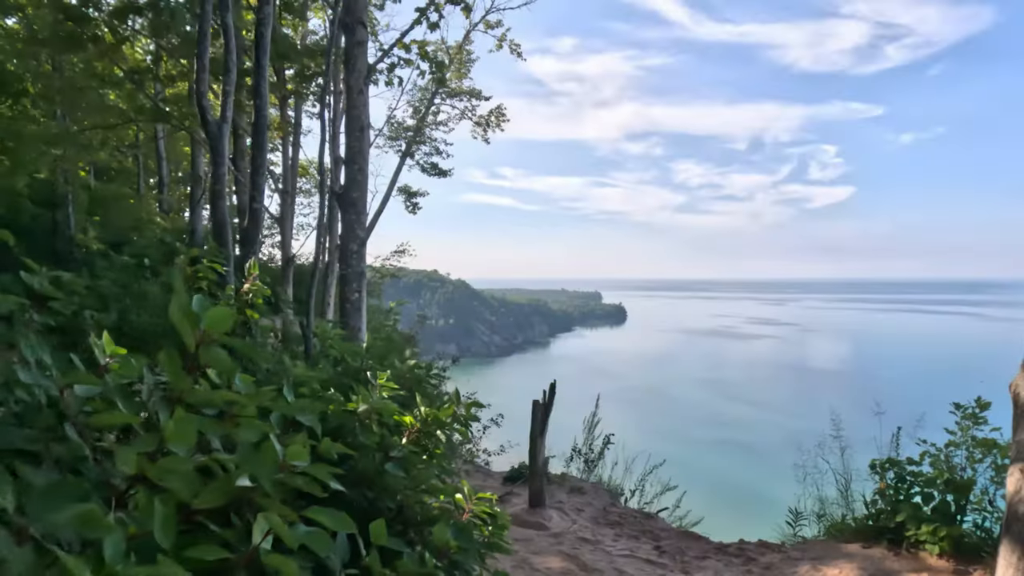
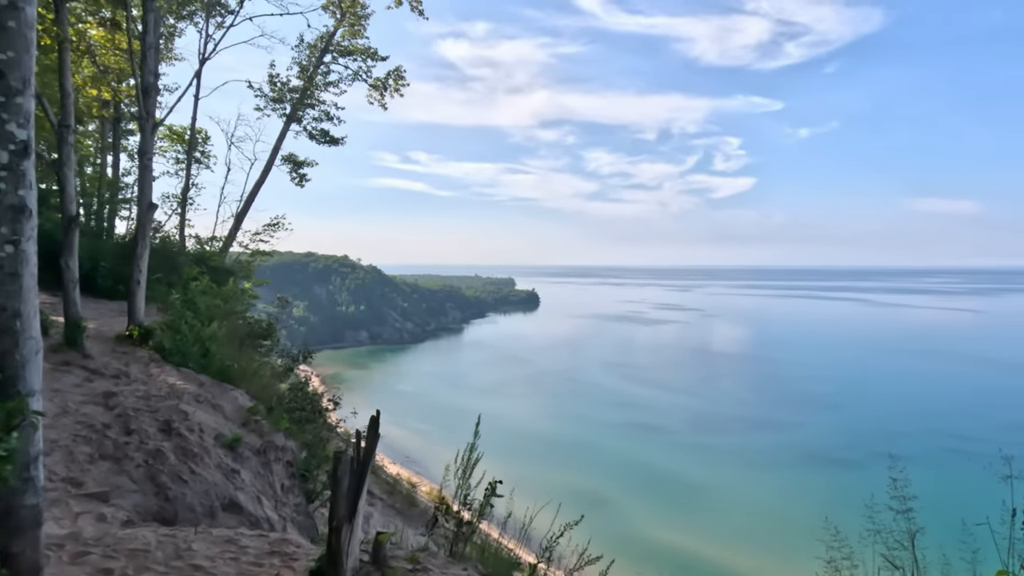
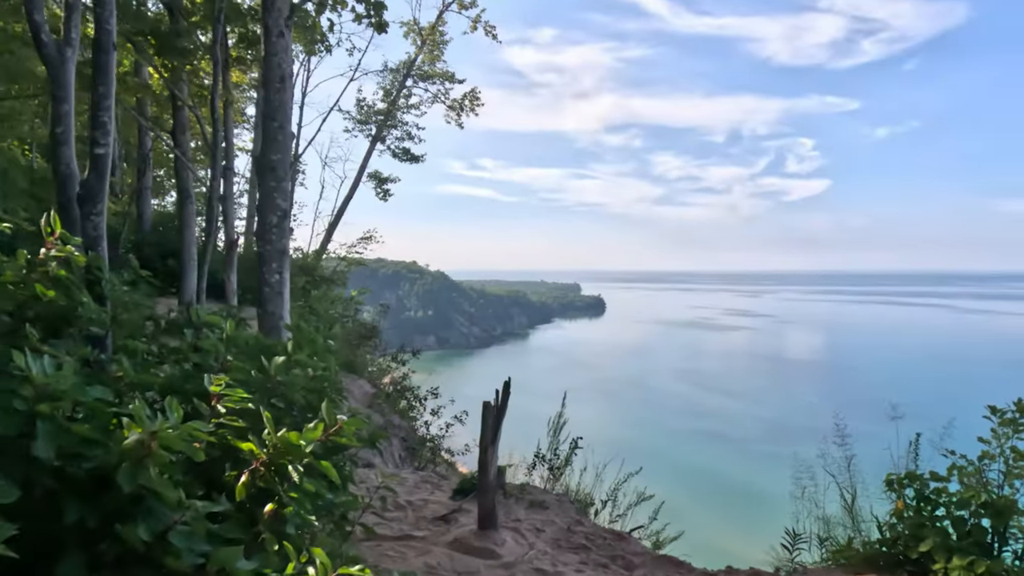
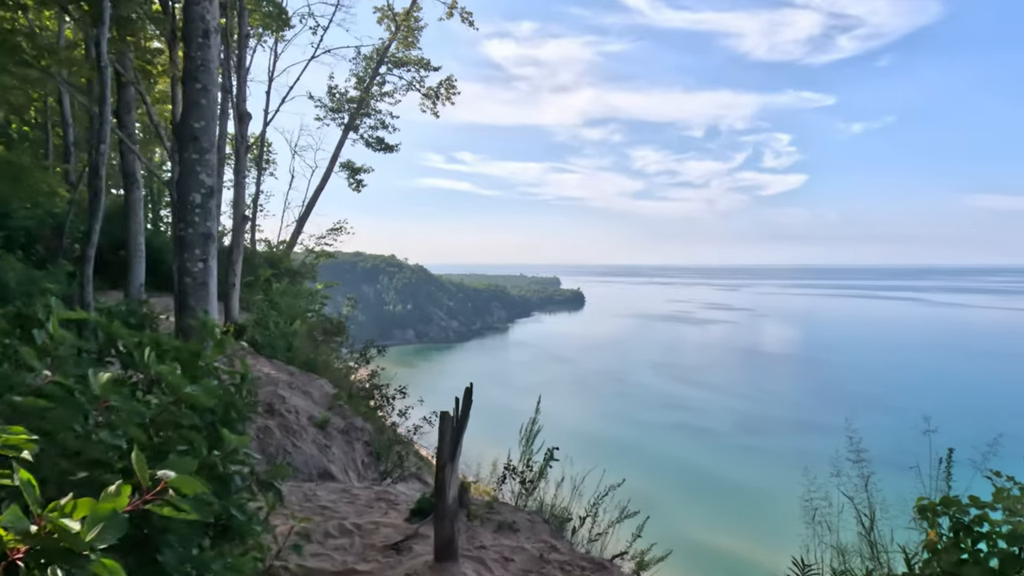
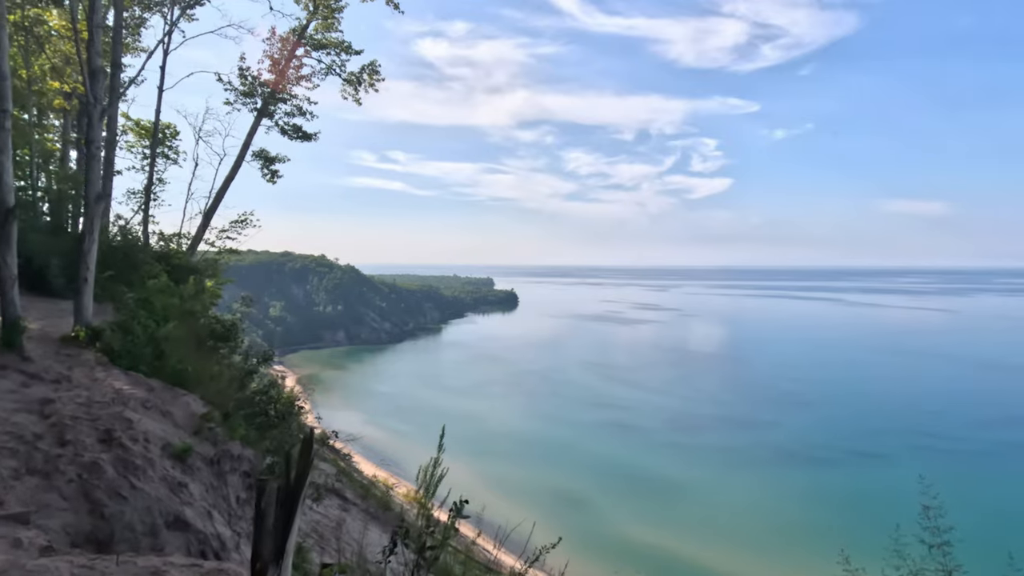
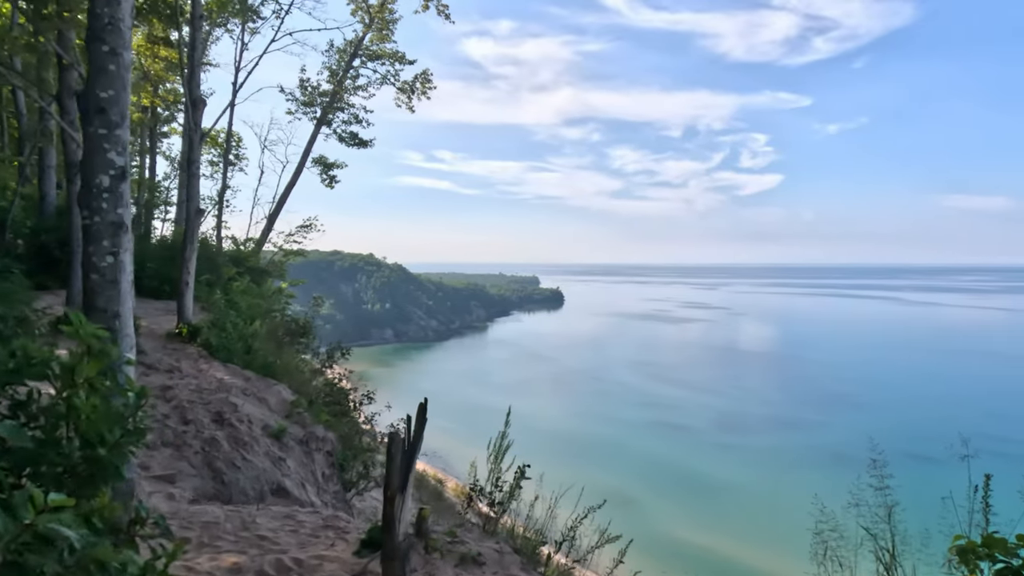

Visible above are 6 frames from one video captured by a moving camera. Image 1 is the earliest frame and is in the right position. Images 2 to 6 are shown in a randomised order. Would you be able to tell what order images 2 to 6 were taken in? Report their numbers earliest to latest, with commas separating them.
3, 4, 6, 2, 5
